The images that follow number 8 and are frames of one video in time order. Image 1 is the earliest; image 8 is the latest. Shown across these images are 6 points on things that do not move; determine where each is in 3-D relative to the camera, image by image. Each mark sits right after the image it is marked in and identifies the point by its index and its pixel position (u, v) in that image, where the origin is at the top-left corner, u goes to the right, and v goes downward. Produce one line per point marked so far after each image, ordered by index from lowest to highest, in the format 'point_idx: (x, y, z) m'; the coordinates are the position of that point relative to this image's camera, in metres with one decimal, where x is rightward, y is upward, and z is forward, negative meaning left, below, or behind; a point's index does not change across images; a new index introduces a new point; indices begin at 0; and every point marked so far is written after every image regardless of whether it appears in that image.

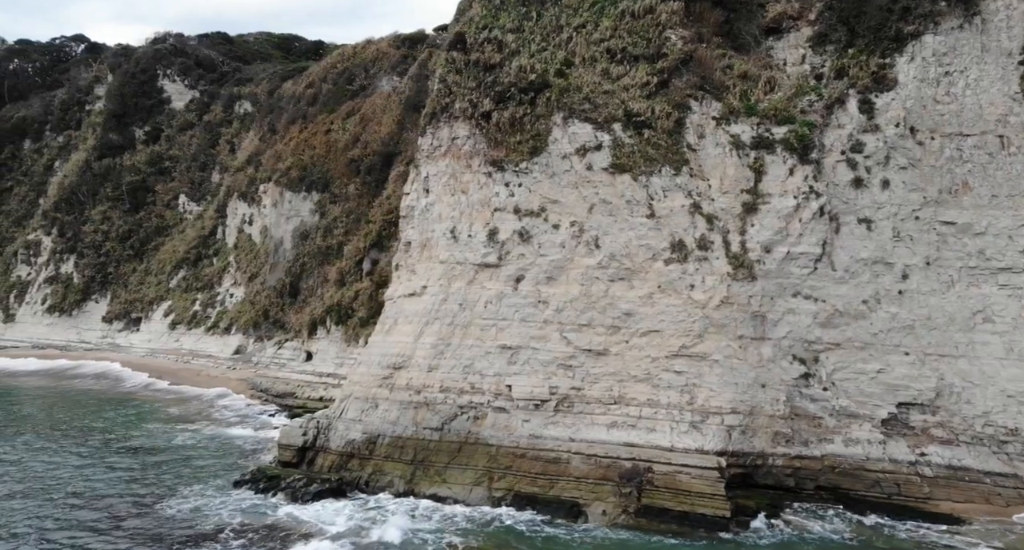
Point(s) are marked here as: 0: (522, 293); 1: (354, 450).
0: (+0.1, -0.3, +13.8) m
1: (-2.7, -2.9, +14.0) m
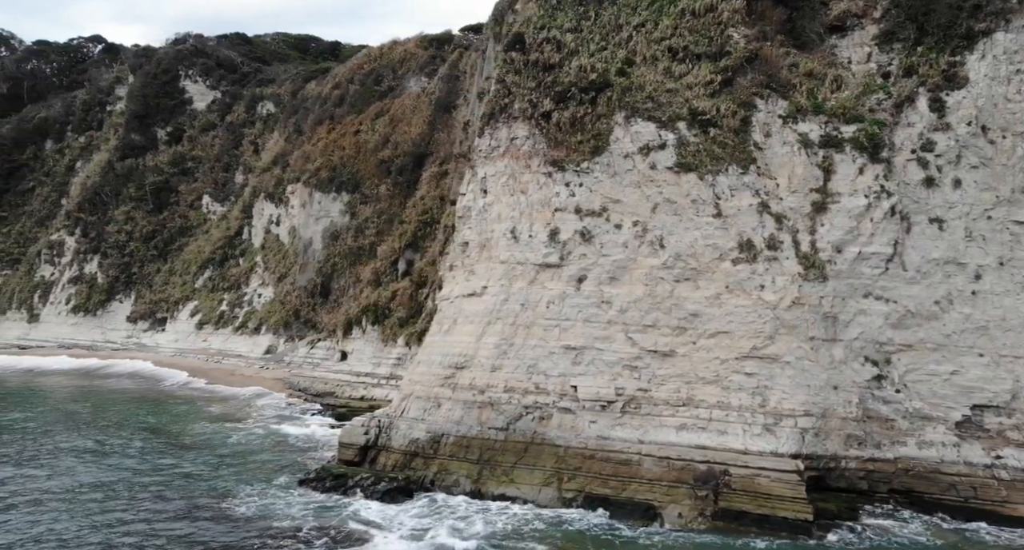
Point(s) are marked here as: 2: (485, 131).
0: (+1.2, -0.3, +13.7) m
1: (-1.6, -2.9, +14.0) m
2: (-0.5, +2.7, +15.6) m
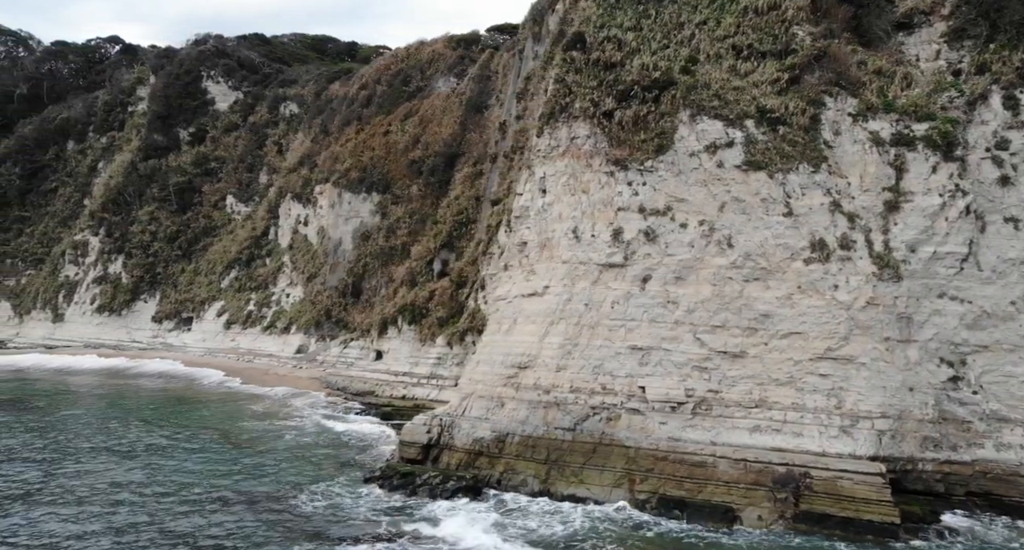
0: (+2.3, -0.3, +13.6) m
1: (-0.5, -2.9, +13.9) m
2: (+0.6, +2.7, +15.5) m
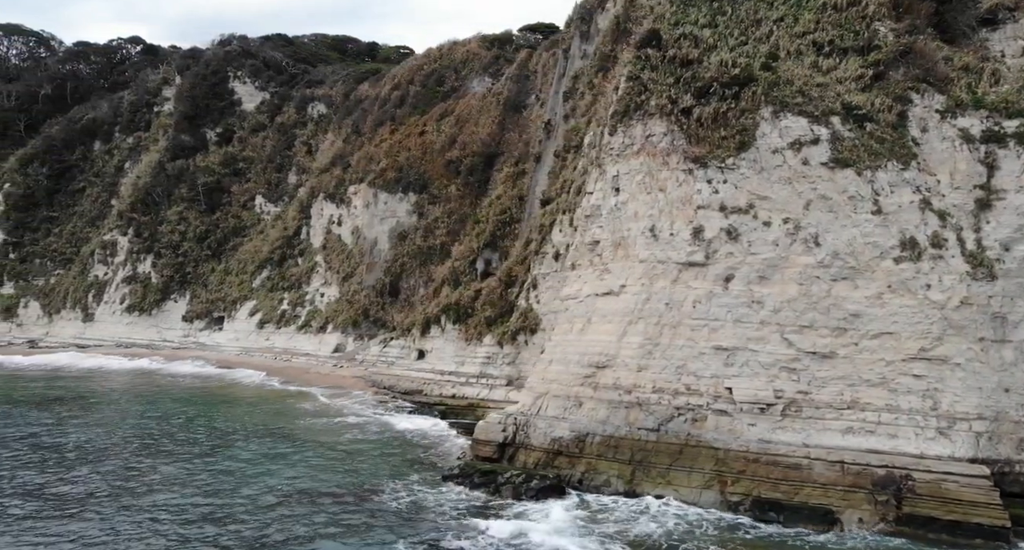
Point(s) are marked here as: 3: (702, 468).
0: (+3.6, -0.3, +13.4) m
1: (+0.8, -2.9, +13.7) m
2: (+2.0, +2.7, +15.4) m
3: (+2.9, -2.9, +12.6) m
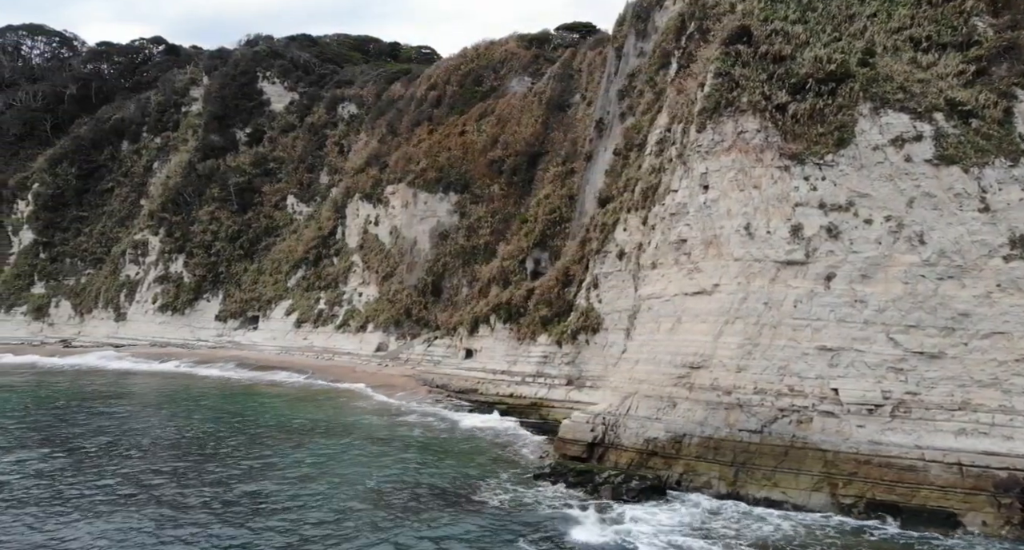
0: (+5.1, -0.3, +13.2) m
1: (+2.4, -2.8, +13.6) m
2: (+3.6, +2.7, +15.2) m
3: (+4.4, -2.9, +12.4) m
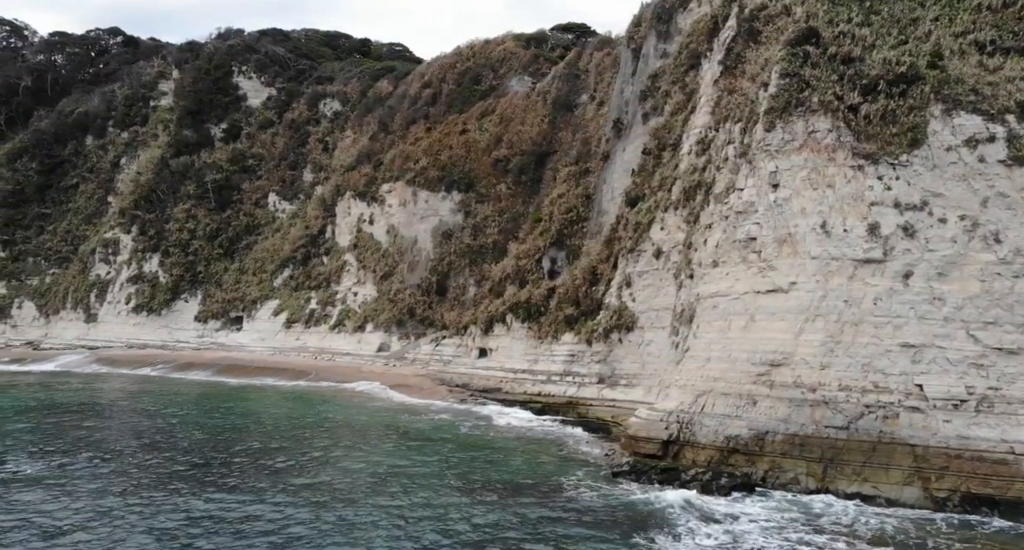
0: (+6.5, -0.2, +13.5) m
1: (+3.7, -2.8, +13.7) m
2: (+4.8, +2.8, +15.4) m
3: (+5.8, -2.9, +12.6) m
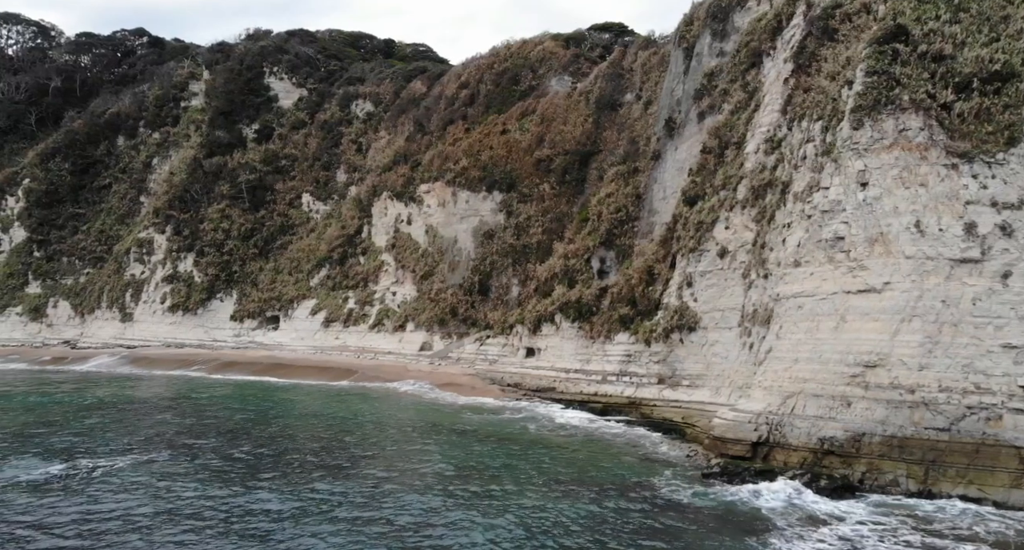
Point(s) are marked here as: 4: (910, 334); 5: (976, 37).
0: (+8.0, -0.2, +13.3) m
1: (+5.2, -2.8, +13.6) m
2: (+6.4, +2.8, +15.2) m
3: (+7.3, -2.9, +12.4) m
4: (+6.5, -1.0, +13.6) m
5: (+8.3, +4.3, +15.0) m
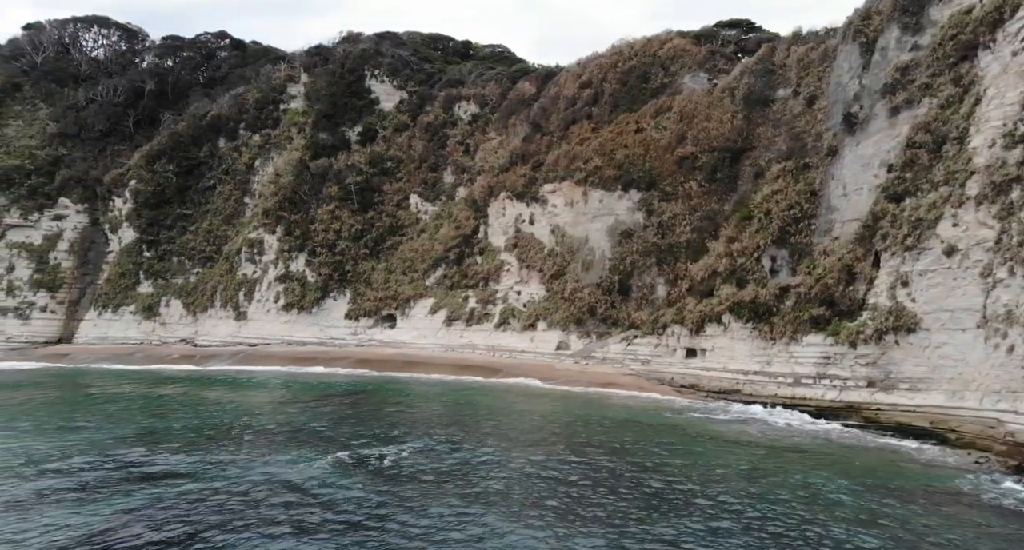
0: (+13.0, -0.2, +12.5) m
1: (+10.2, -2.8, +12.9) m
2: (+11.5, +2.8, +14.5) m
3: (+12.2, -2.8, +11.7) m
4: (+11.5, -0.9, +12.9) m
5: (+13.3, +4.3, +14.2) m
